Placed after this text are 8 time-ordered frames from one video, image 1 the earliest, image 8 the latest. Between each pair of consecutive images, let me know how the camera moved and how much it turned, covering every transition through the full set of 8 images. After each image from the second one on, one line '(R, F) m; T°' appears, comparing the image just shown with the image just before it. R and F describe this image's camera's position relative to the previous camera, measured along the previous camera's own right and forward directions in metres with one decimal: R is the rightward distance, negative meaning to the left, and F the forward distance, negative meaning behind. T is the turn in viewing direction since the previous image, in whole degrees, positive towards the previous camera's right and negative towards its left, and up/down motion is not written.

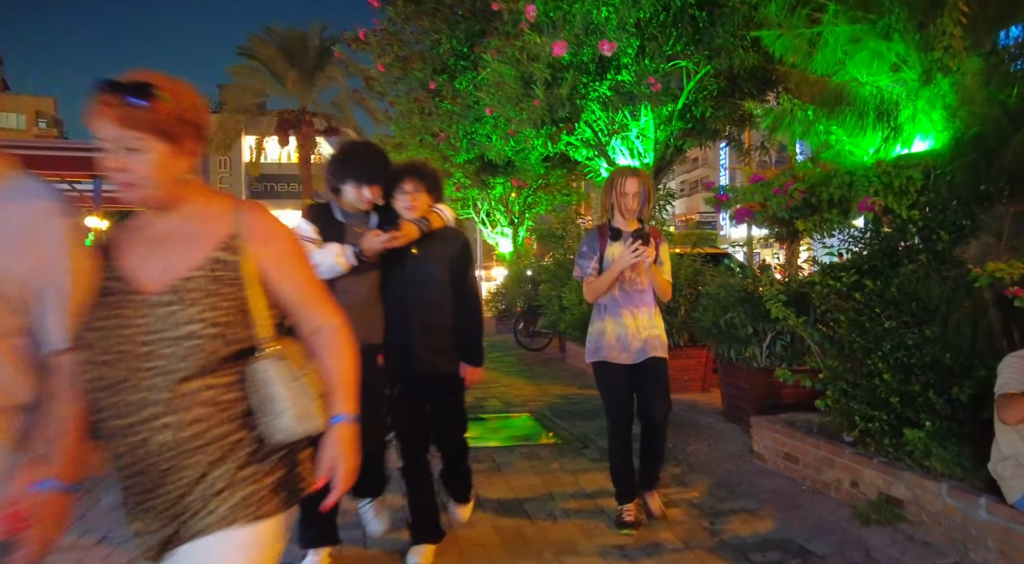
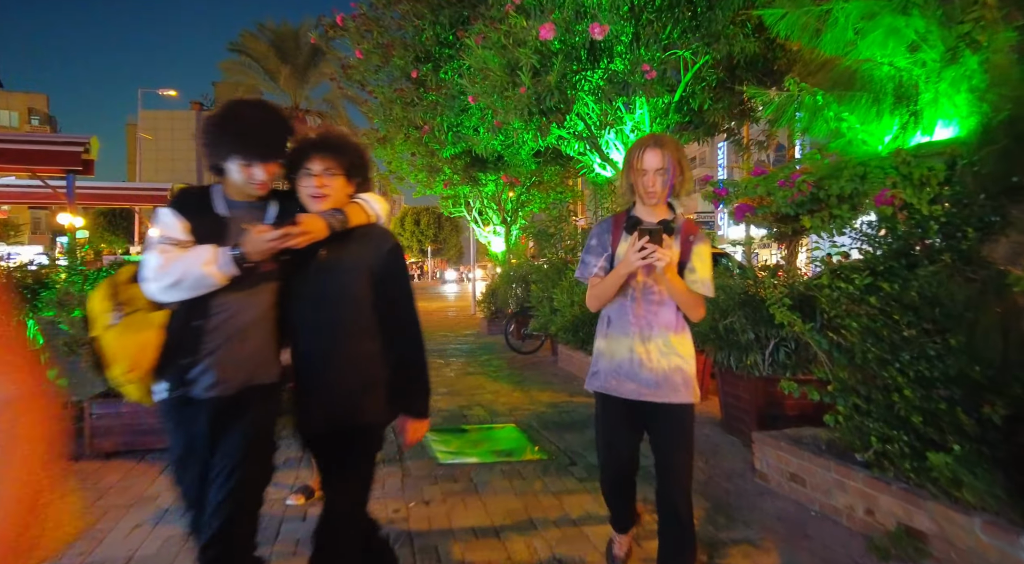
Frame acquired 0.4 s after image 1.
(+0.2, +0.5) m; 0°
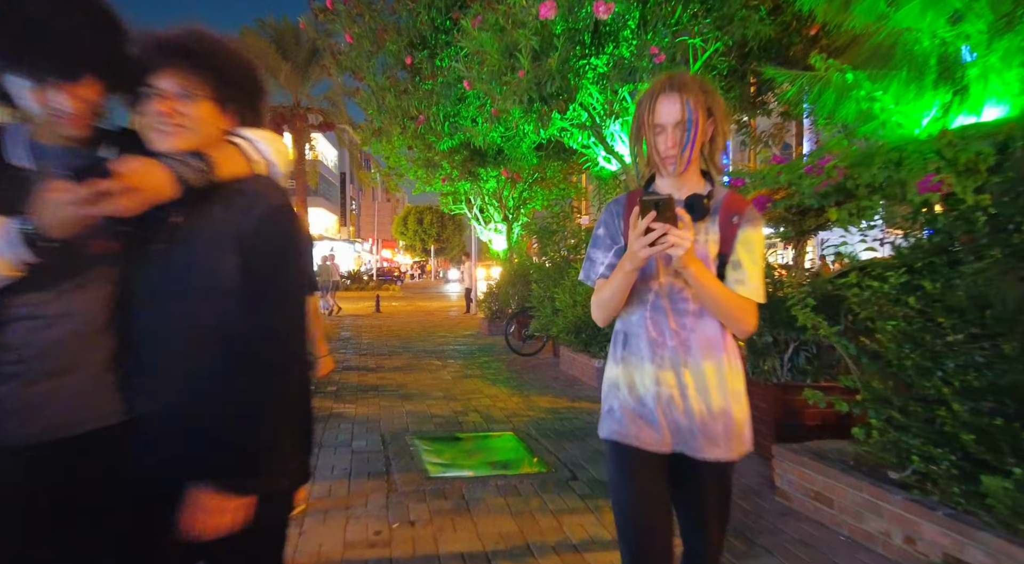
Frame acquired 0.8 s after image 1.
(+0.1, +0.5) m; 0°
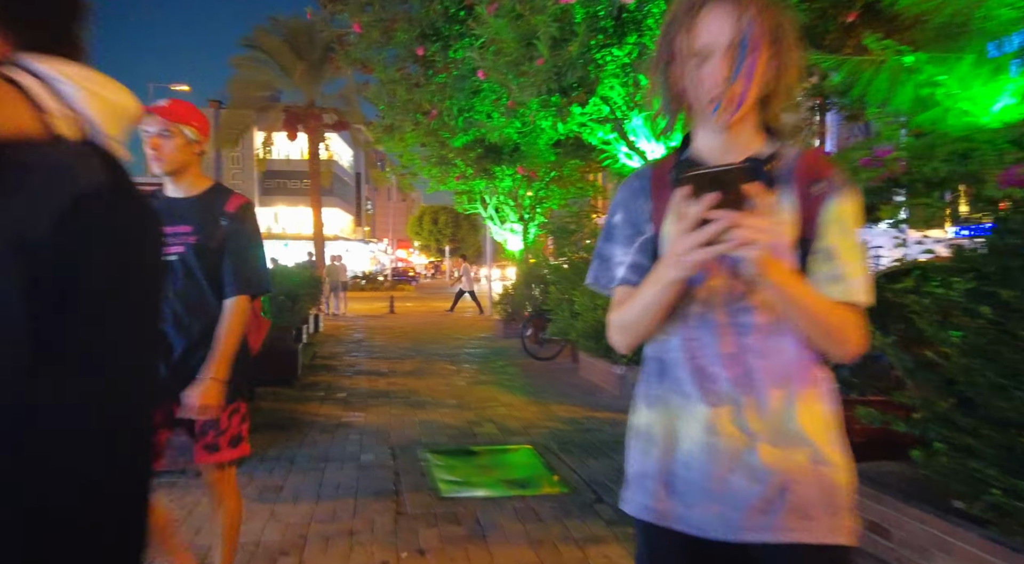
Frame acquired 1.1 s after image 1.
(0.0, +0.4) m; -1°
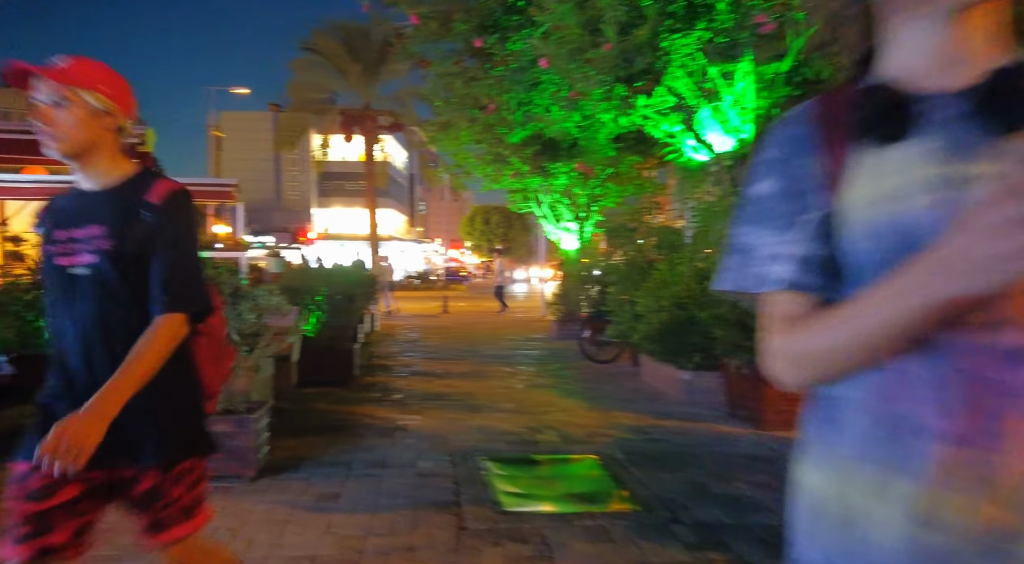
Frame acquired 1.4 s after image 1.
(-0.1, +0.3) m; -5°
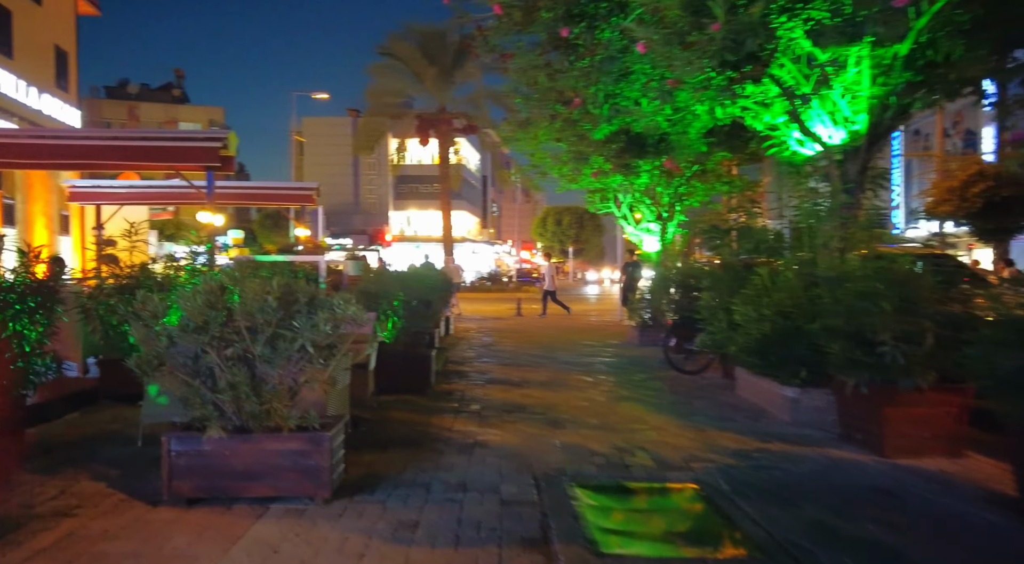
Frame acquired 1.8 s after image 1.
(-0.2, +0.5) m; -6°
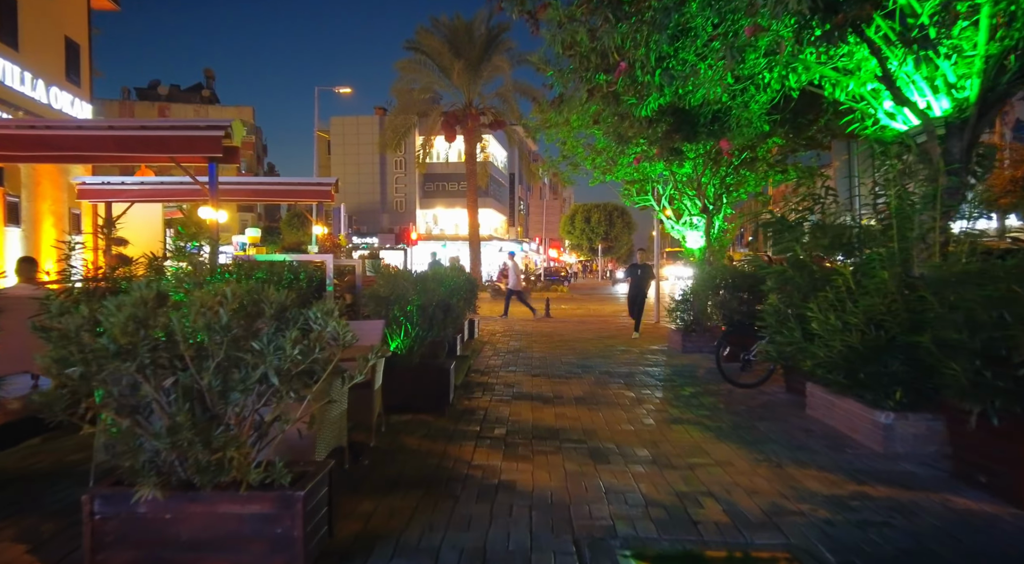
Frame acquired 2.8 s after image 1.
(0.0, +1.2) m; -3°
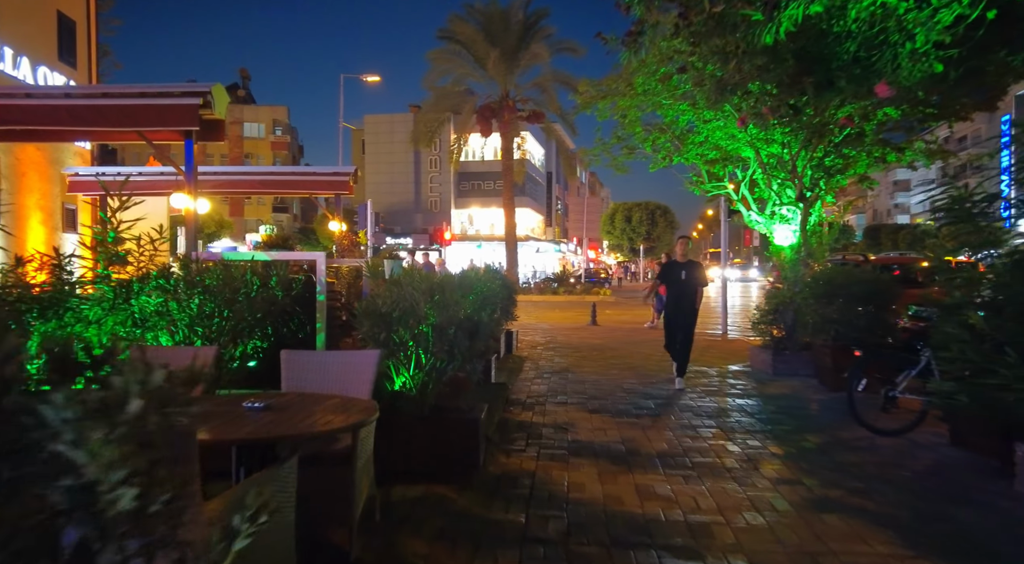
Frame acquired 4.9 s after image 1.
(-0.2, +2.4) m; -3°
